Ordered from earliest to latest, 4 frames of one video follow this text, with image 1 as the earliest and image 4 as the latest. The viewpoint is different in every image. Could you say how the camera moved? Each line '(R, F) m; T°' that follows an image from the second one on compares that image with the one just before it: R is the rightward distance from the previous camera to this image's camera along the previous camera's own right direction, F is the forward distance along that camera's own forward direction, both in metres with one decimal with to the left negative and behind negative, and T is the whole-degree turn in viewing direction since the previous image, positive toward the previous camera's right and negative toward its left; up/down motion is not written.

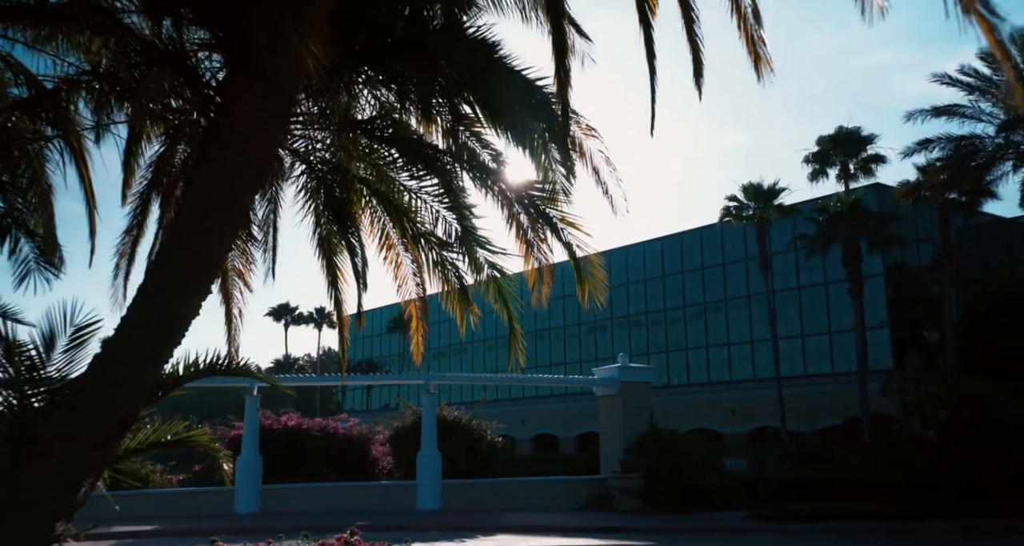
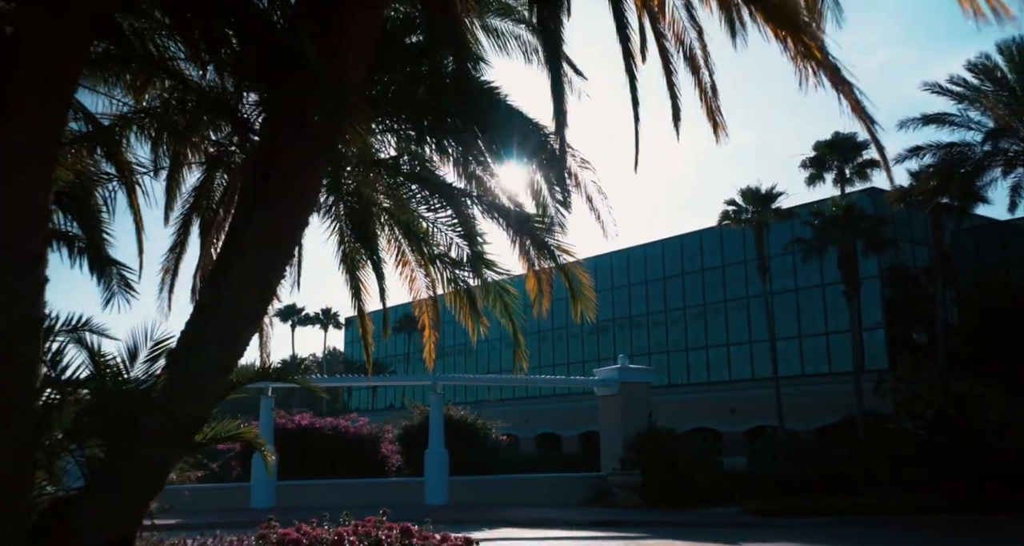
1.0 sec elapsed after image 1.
(0.0, -1.0) m; 0°
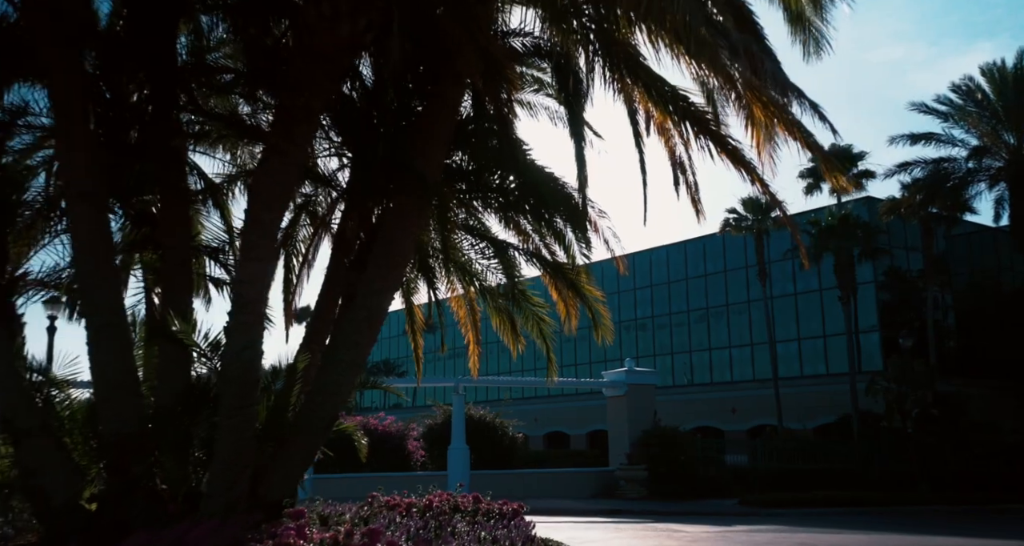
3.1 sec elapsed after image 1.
(-0.3, -2.2) m; 0°
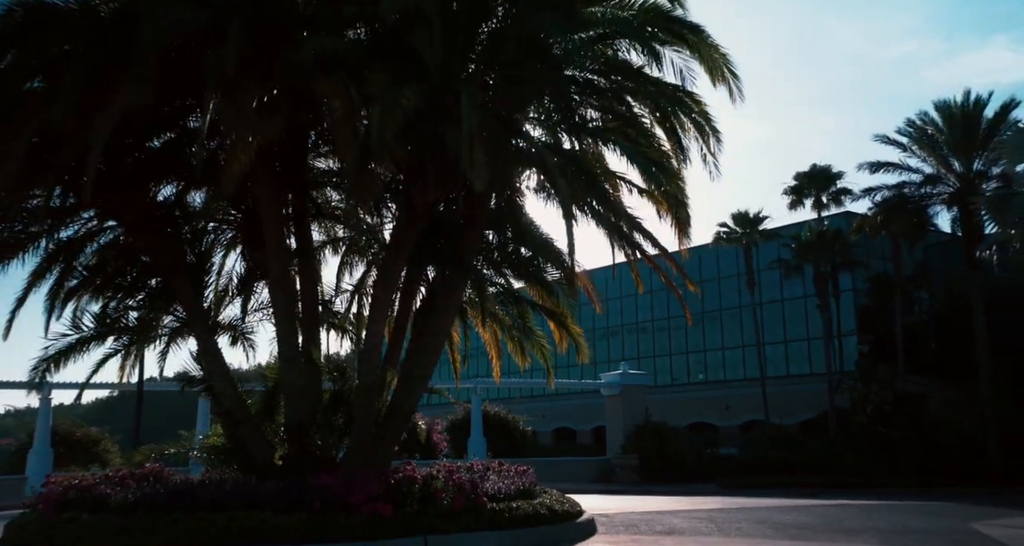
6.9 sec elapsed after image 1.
(0.0, -4.7) m; -1°
